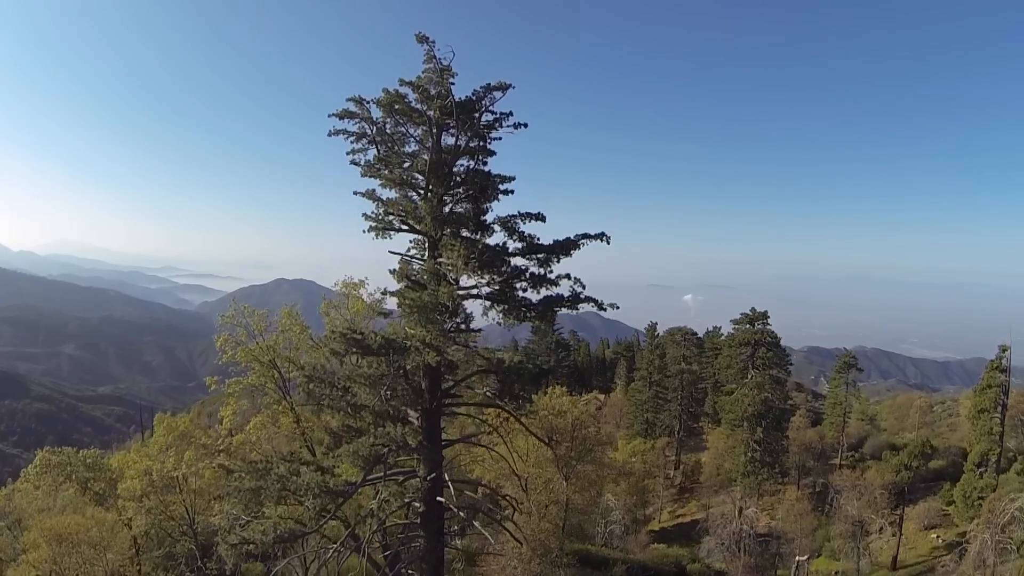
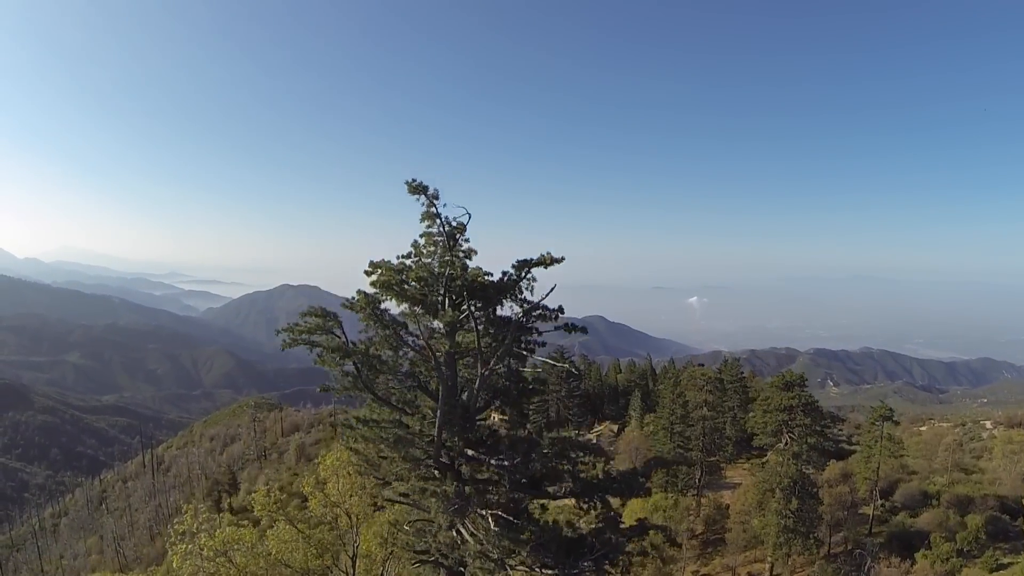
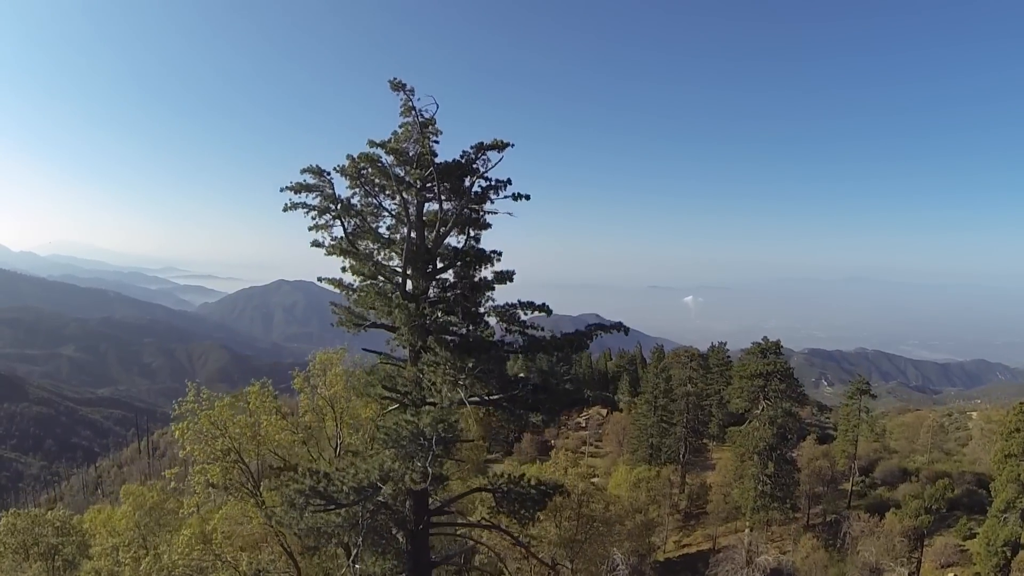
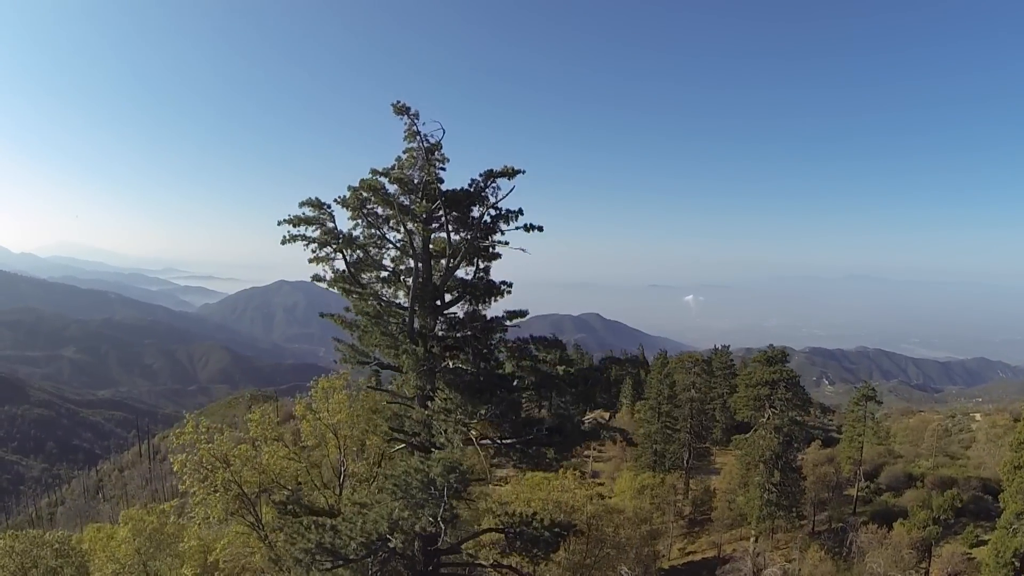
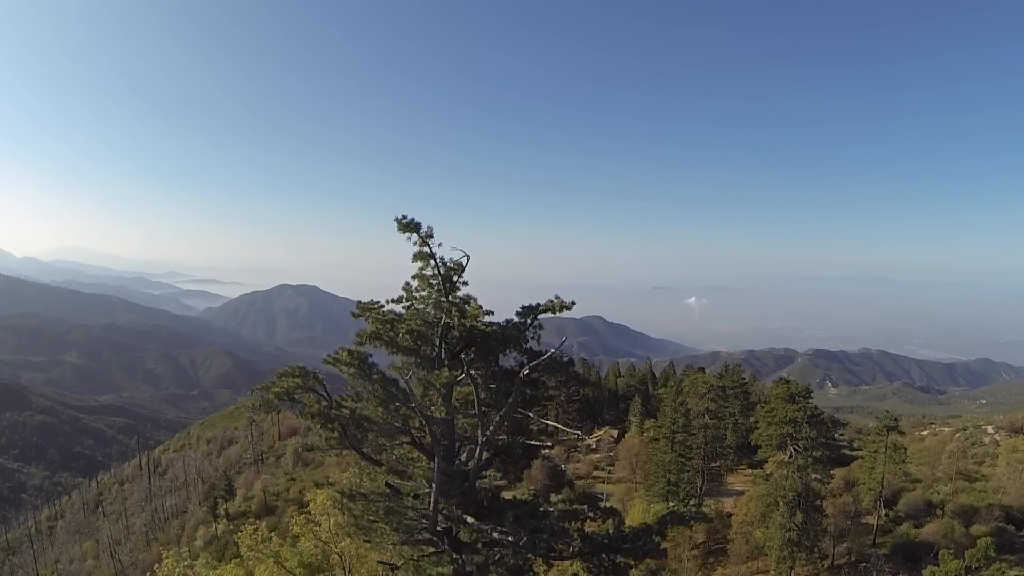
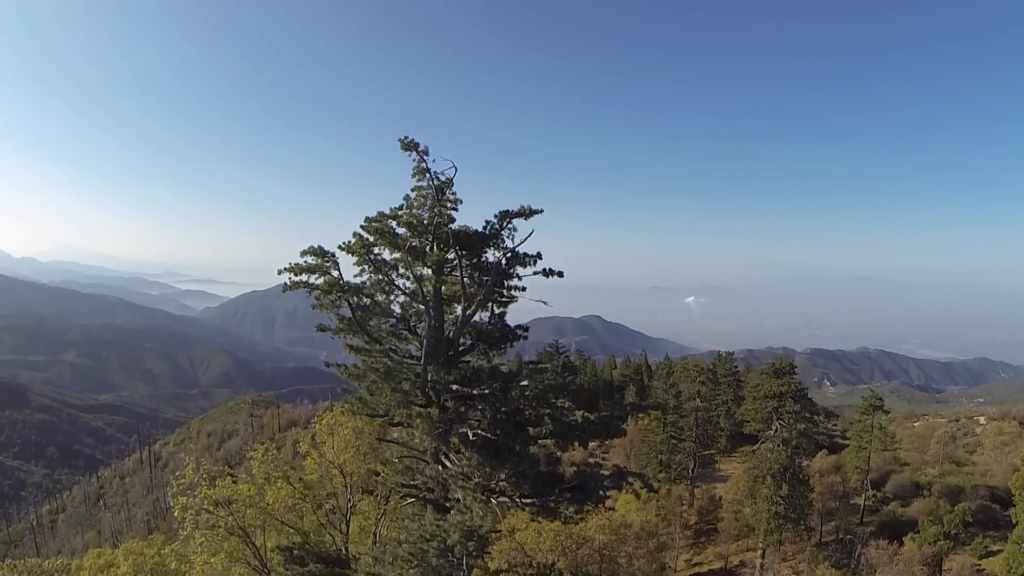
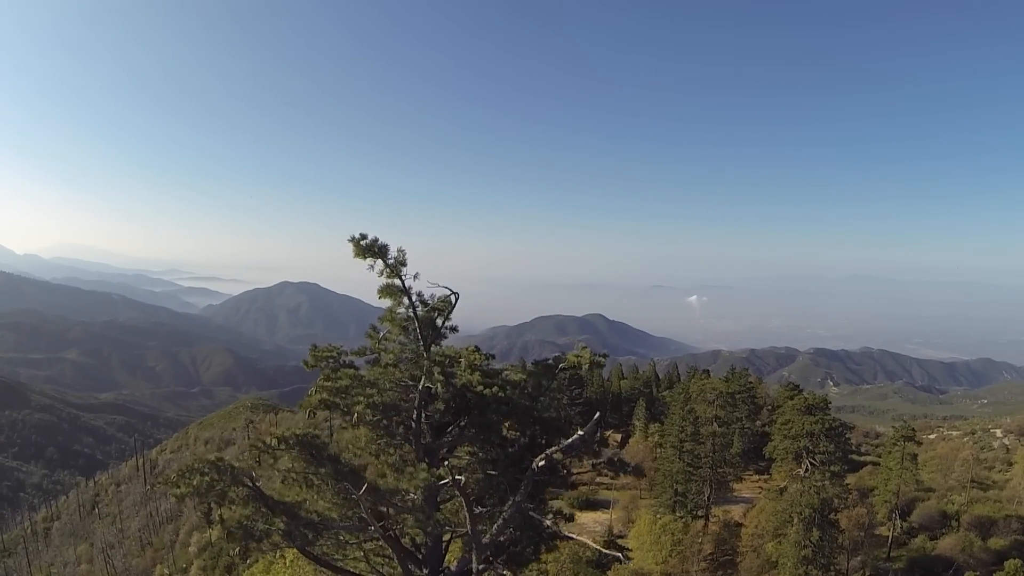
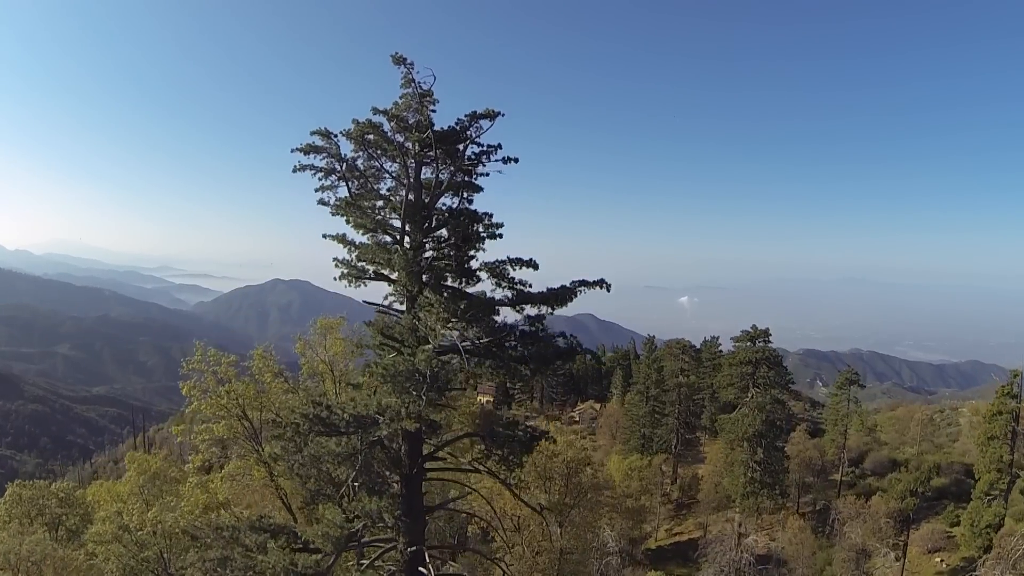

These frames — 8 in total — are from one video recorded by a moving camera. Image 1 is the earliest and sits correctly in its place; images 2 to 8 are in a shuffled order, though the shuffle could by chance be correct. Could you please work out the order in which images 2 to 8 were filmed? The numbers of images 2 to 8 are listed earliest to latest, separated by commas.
8, 3, 4, 6, 2, 5, 7
